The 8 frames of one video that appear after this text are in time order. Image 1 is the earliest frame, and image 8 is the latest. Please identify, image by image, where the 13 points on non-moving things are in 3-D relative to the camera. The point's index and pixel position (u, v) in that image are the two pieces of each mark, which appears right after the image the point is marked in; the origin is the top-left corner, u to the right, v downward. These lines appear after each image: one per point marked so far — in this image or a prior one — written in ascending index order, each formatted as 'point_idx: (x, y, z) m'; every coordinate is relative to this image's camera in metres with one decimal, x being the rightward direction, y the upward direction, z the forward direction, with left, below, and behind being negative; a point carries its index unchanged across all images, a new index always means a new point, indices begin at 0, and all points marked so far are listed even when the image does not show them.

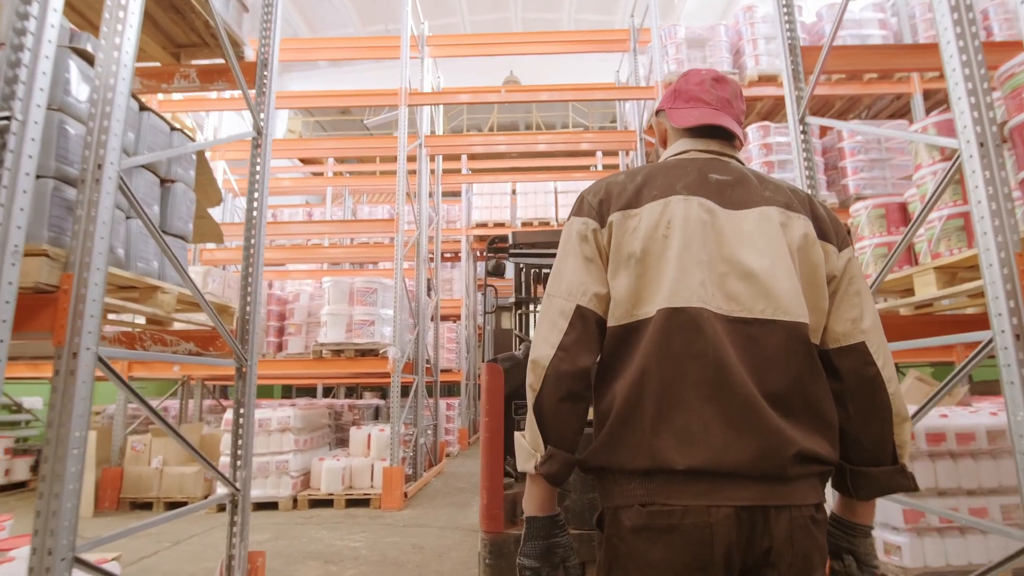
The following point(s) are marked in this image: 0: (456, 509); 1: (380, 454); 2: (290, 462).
0: (-0.6, -2.4, +6.2) m
1: (-1.6, -2.0, +6.7) m
2: (-2.4, -1.9, +6.3) m
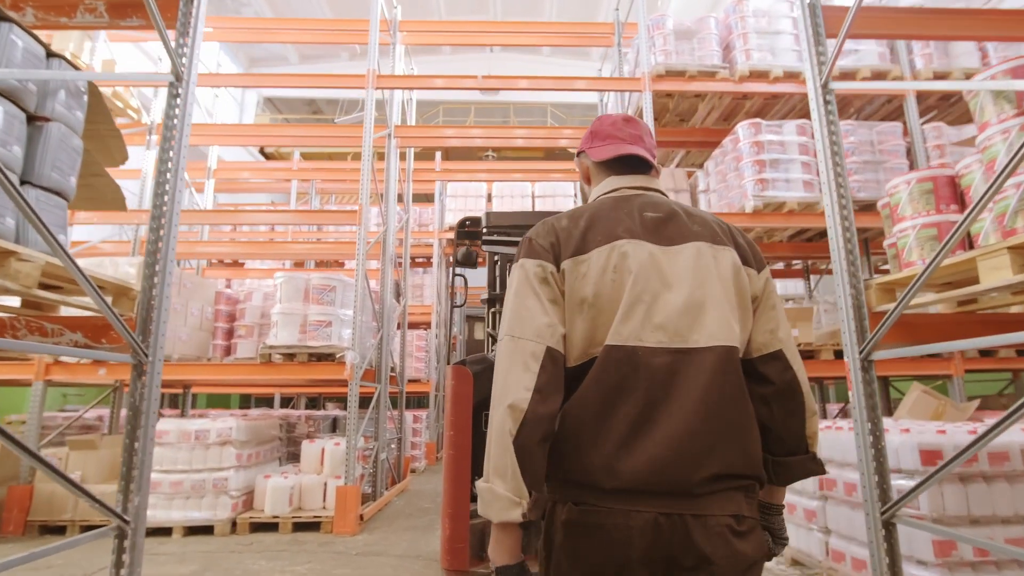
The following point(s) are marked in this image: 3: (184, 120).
0: (-0.9, -2.4, +5.6) m
1: (-1.9, -1.9, +6.0) m
2: (-2.7, -1.9, +5.6) m
3: (-1.7, +0.9, +2.9) m
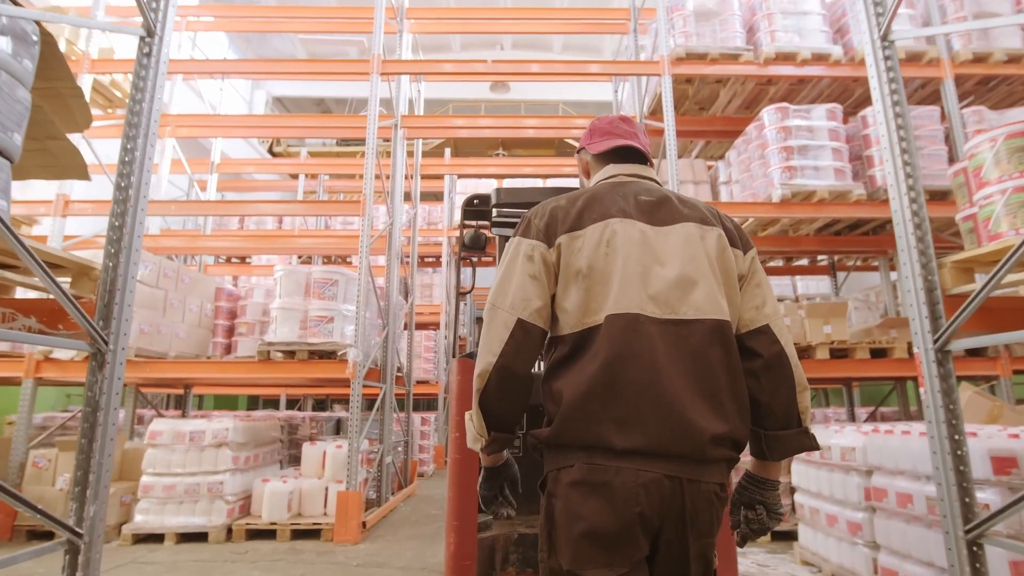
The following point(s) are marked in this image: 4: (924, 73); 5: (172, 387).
0: (-0.8, -2.3, +5.2) m
1: (-1.8, -1.9, +5.7) m
2: (-2.6, -1.8, +5.3) m
3: (-1.6, +1.0, +2.6) m
4: (+4.9, +2.6, +6.8) m
5: (-4.7, -1.4, +7.9) m
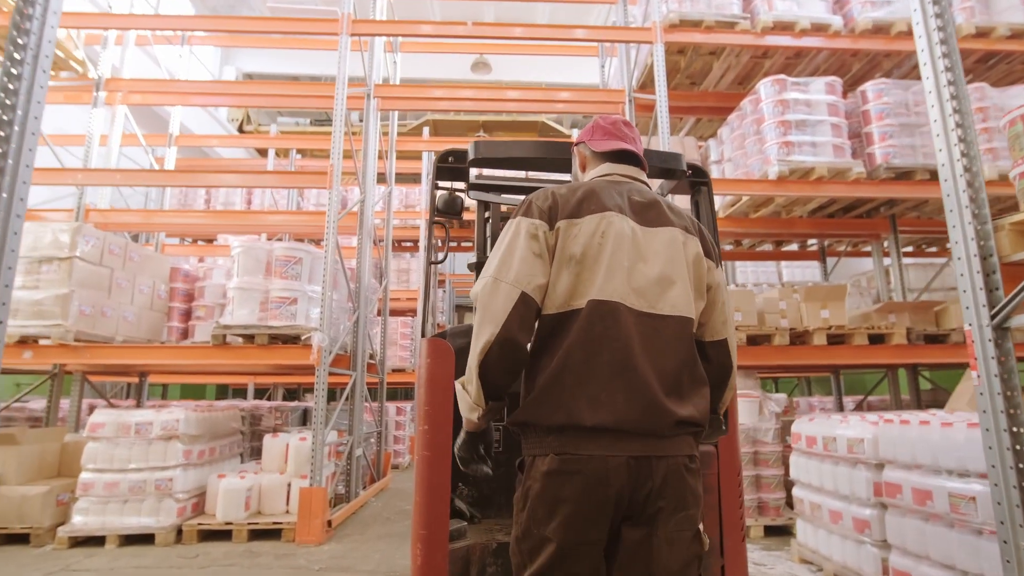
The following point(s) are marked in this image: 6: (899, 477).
0: (-1.0, -2.1, +4.8) m
1: (-2.0, -1.7, +5.2) m
2: (-2.8, -1.6, +4.8) m
3: (-1.7, +1.1, +2.1) m
4: (+4.7, +2.7, +6.5) m
5: (-5.0, -1.1, +7.4) m
6: (+2.3, -1.1, +3.3) m
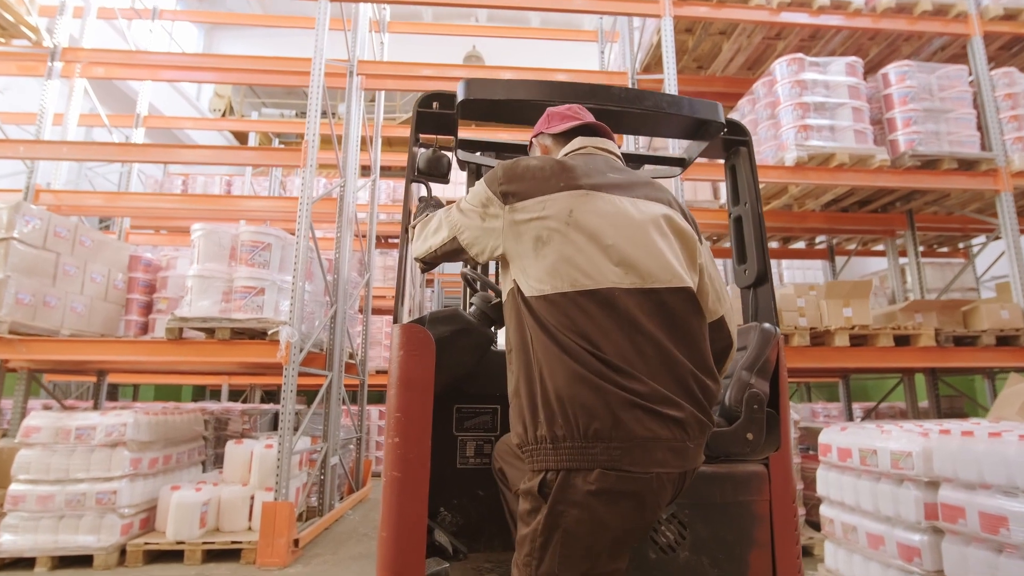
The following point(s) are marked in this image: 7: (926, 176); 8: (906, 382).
0: (-1.1, -2.0, +4.2) m
1: (-2.0, -1.6, +4.7) m
2: (-2.9, -1.5, +4.2) m
3: (-1.7, +1.2, +1.6) m
4: (+4.6, +2.7, +6.1) m
5: (-5.1, -1.0, +6.8) m
6: (+2.2, -1.0, +2.8) m
7: (+4.2, +1.1, +5.8) m
8: (+4.8, -1.1, +7.0) m
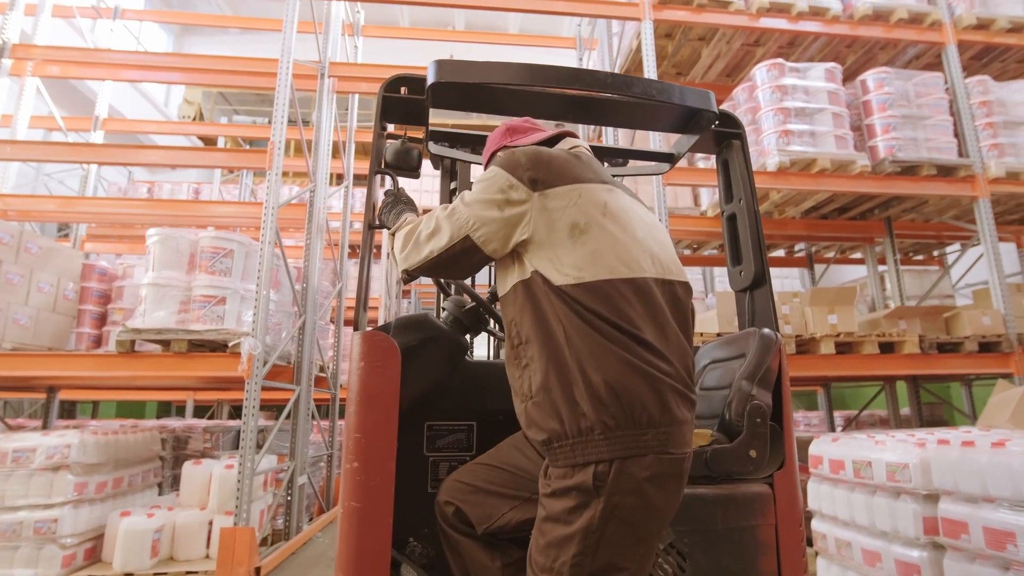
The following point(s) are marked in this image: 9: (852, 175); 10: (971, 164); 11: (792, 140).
0: (-1.2, -2.1, +3.9) m
1: (-2.2, -1.6, +4.3) m
2: (-3.0, -1.6, +3.9) m
3: (-1.8, +1.2, +1.3) m
4: (+4.4, +2.7, +6.1) m
5: (-5.3, -1.1, +6.3) m
6: (+2.1, -1.1, +2.7) m
7: (+4.0, +1.1, +5.8) m
8: (+4.5, -1.2, +6.9) m
9: (+3.4, +1.1, +5.7) m
10: (+4.7, +1.3, +5.8) m
11: (+2.7, +1.4, +5.5) m
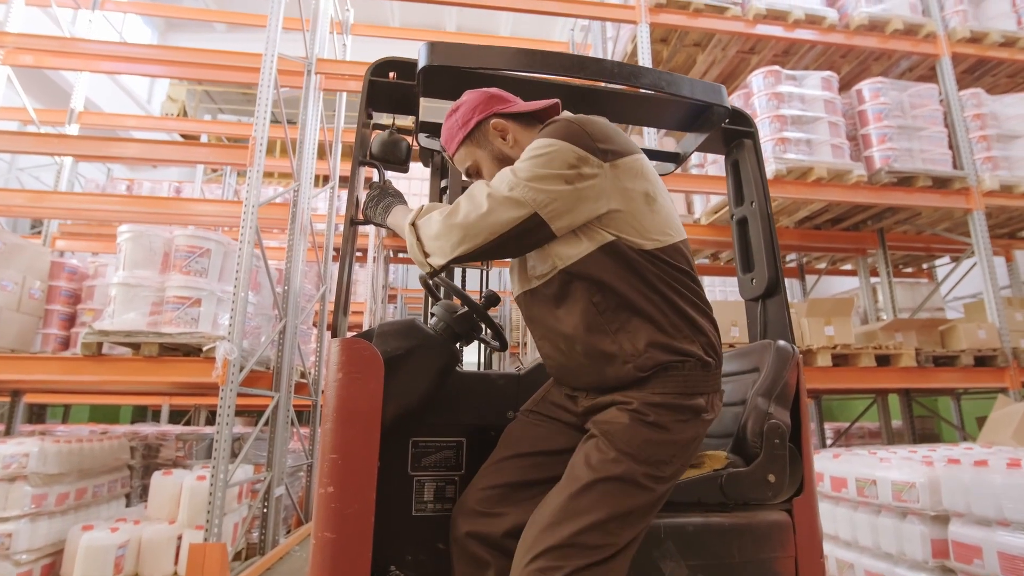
0: (-1.3, -2.1, +3.7) m
1: (-2.3, -1.6, +4.1) m
2: (-3.1, -1.6, +3.6) m
3: (-1.7, +1.2, +1.2) m
4: (+4.3, +2.5, +6.1) m
5: (-5.4, -1.1, +6.0) m
6: (+2.1, -1.1, +2.6) m
7: (+3.9, +0.9, +5.7) m
8: (+4.4, -1.4, +6.8) m
9: (+3.3, +1.0, +5.6) m
10: (+4.6, +1.1, +5.8) m
11: (+2.6, +1.3, +5.4) m
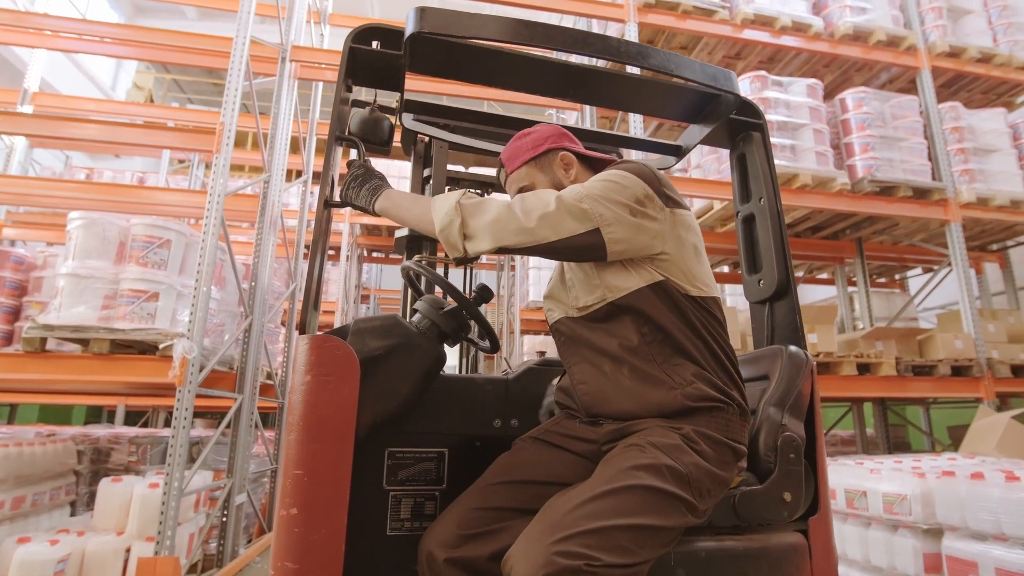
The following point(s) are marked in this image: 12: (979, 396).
0: (-1.4, -2.1, +3.5) m
1: (-2.4, -1.6, +3.8) m
2: (-3.2, -1.5, +3.3) m
3: (-1.7, +1.3, +0.9) m
4: (+4.1, +2.4, +6.1) m
5: (-5.7, -1.0, +5.6) m
6: (+2.0, -1.1, +2.5) m
7: (+3.7, +0.8, +5.7) m
8: (+4.1, -1.5, +6.8) m
9: (+3.1, +0.9, +5.6) m
10: (+4.4, +1.0, +5.8) m
11: (+2.4, +1.3, +5.4) m
12: (+4.2, -1.0, +5.2) m
